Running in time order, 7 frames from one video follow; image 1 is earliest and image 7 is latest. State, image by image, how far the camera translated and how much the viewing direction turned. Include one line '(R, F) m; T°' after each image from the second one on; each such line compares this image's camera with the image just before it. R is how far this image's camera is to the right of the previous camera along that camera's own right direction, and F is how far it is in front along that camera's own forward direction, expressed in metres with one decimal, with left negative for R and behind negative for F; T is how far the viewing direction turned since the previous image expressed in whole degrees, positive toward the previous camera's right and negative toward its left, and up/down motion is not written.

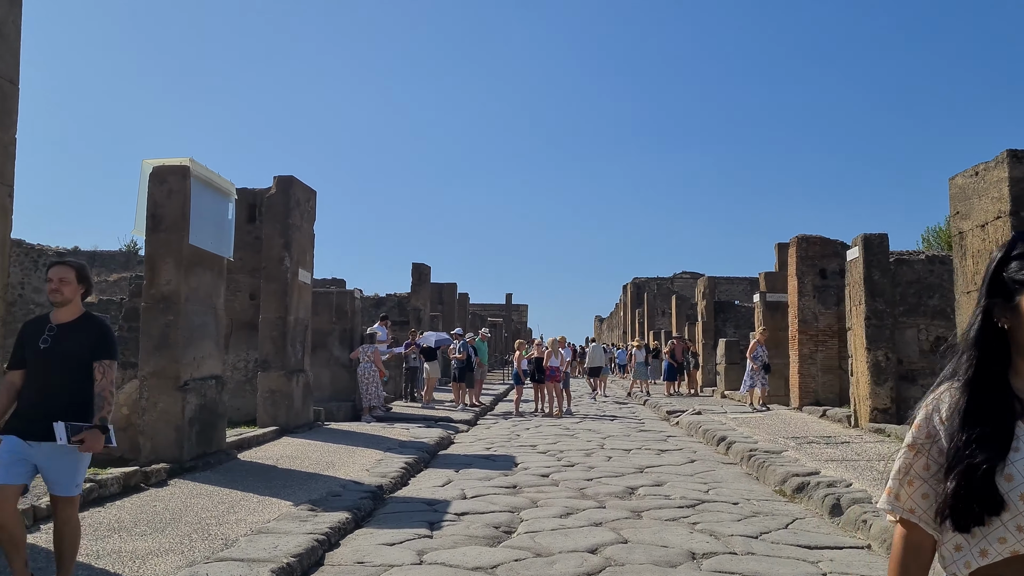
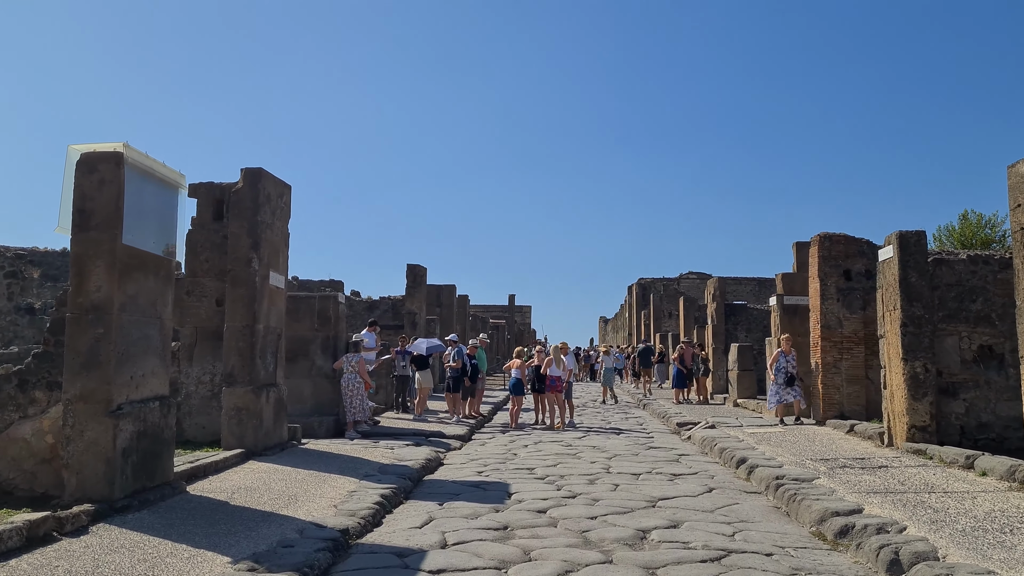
(+0.1, +1.1) m; 0°
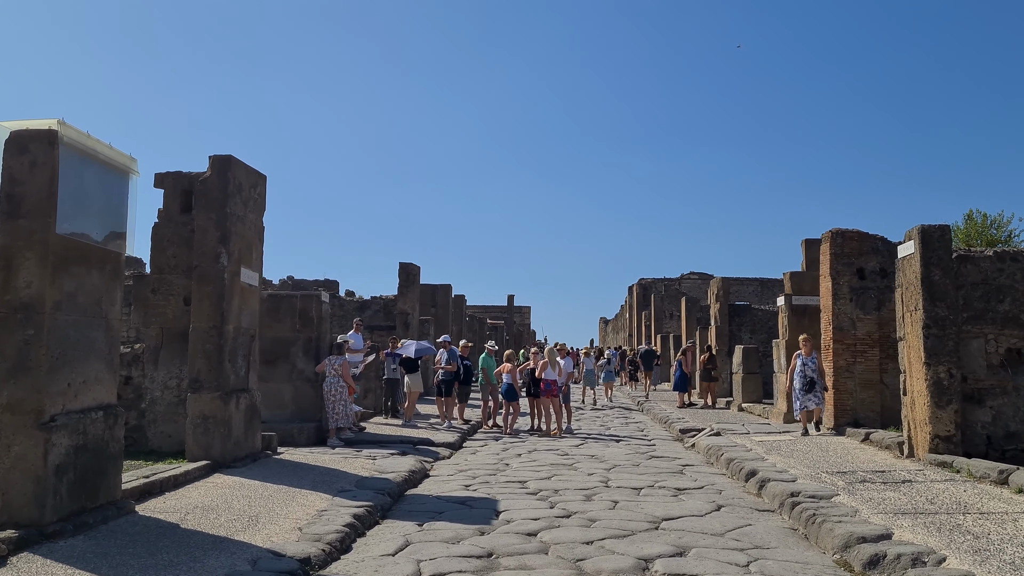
(+0.1, +0.7) m; 0°
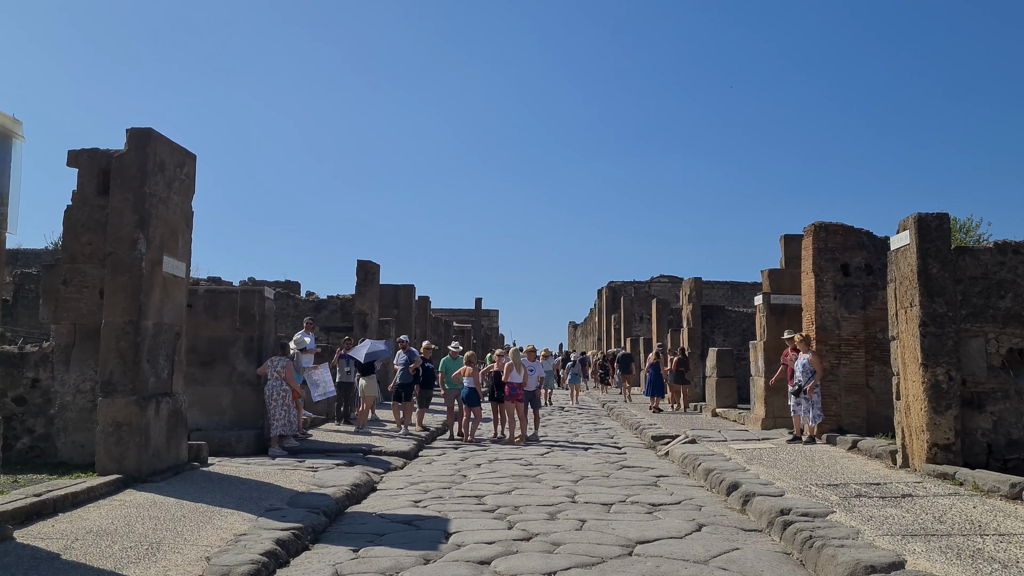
(+0.1, +0.9) m; +2°
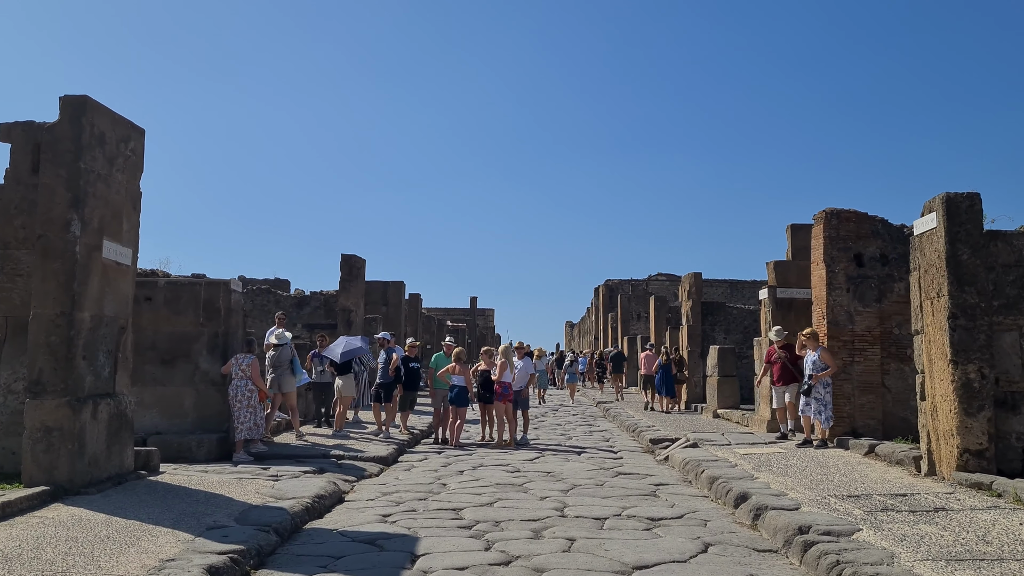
(+0.1, +0.8) m; 0°
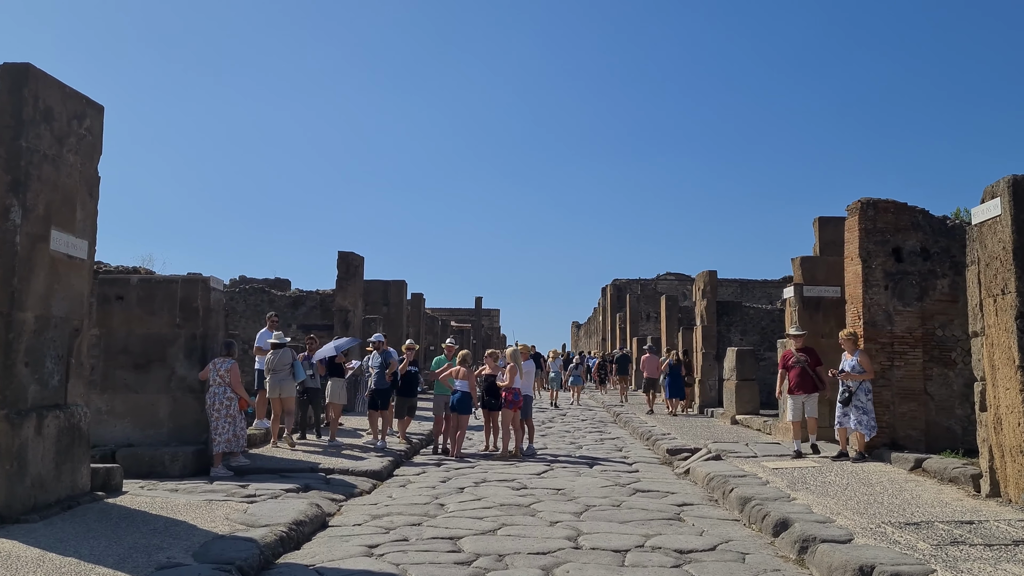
(0.0, +0.9) m; 0°
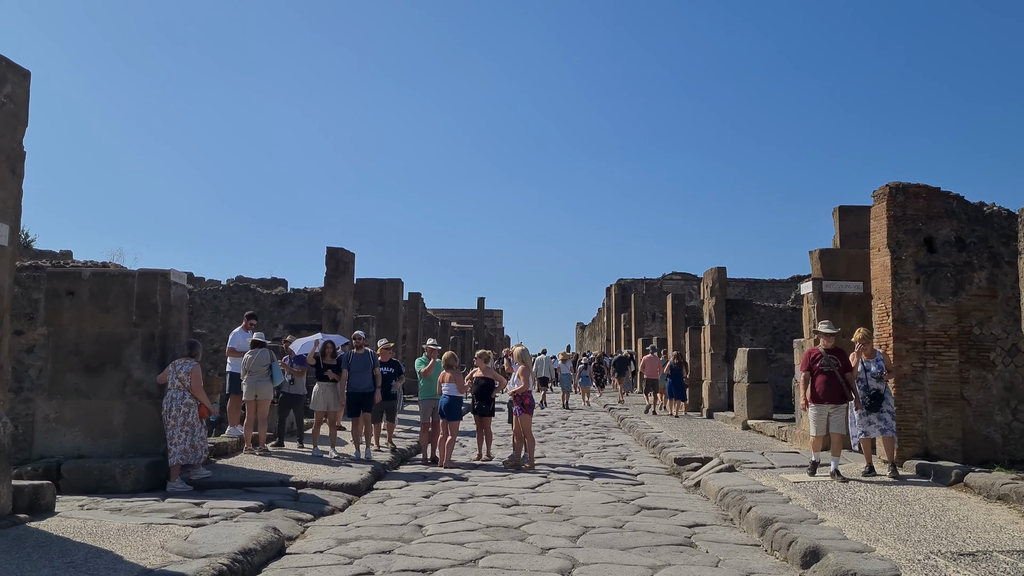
(+0.1, +0.9) m; 0°
